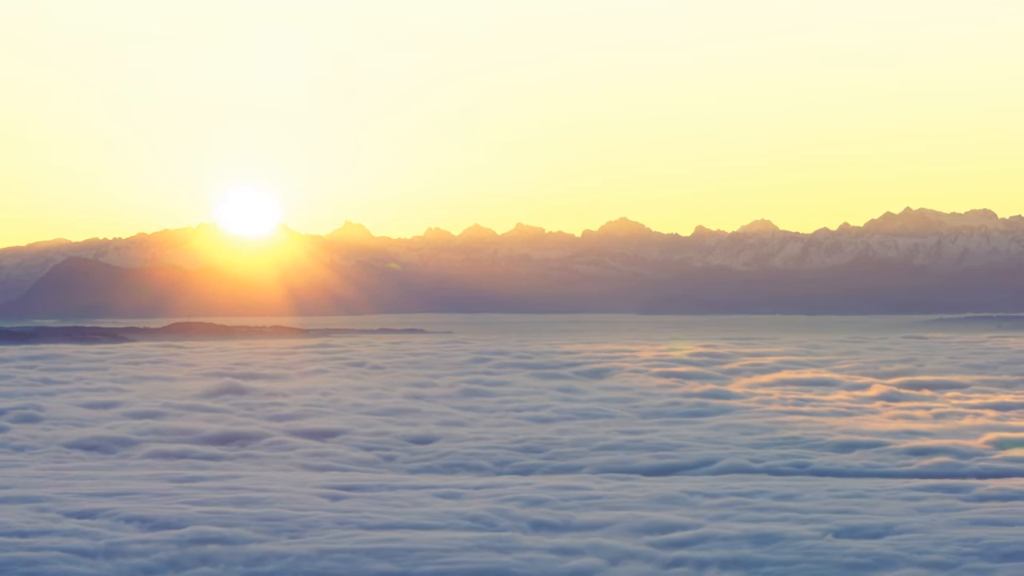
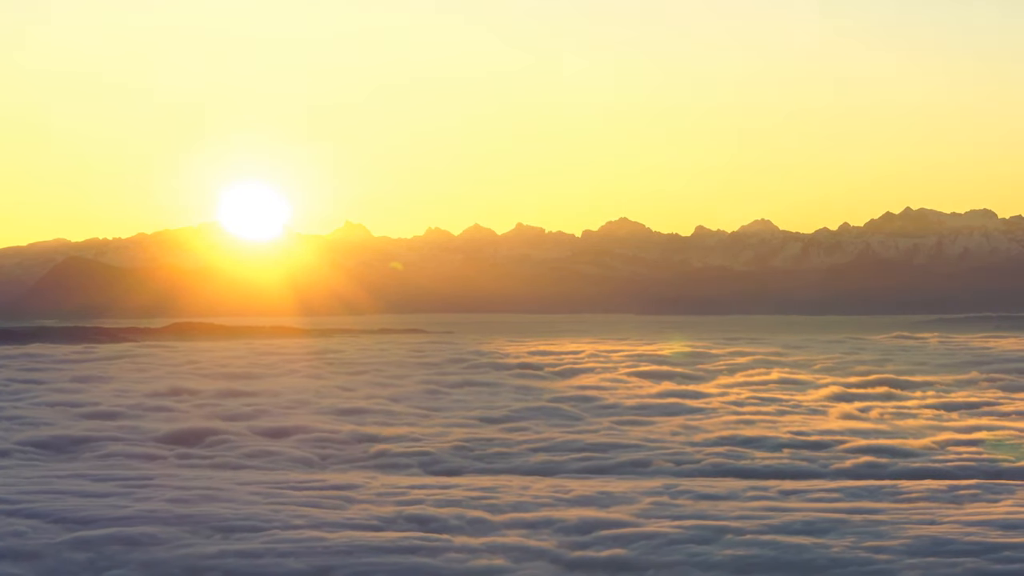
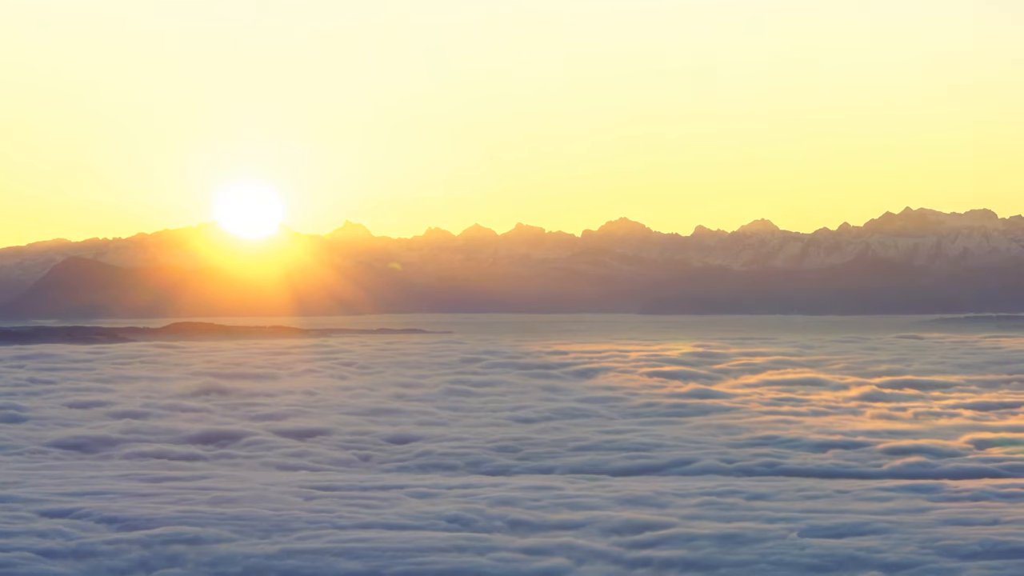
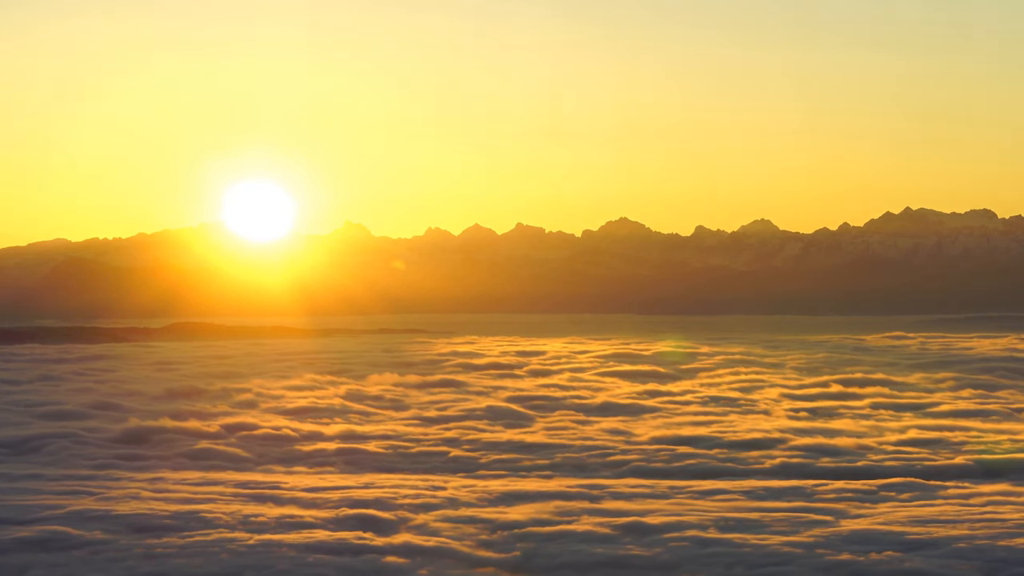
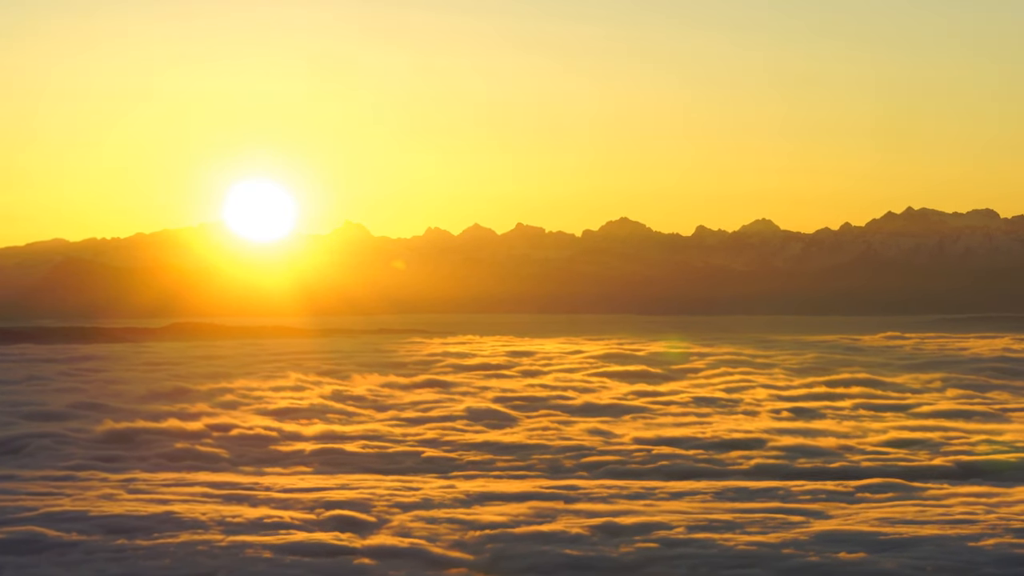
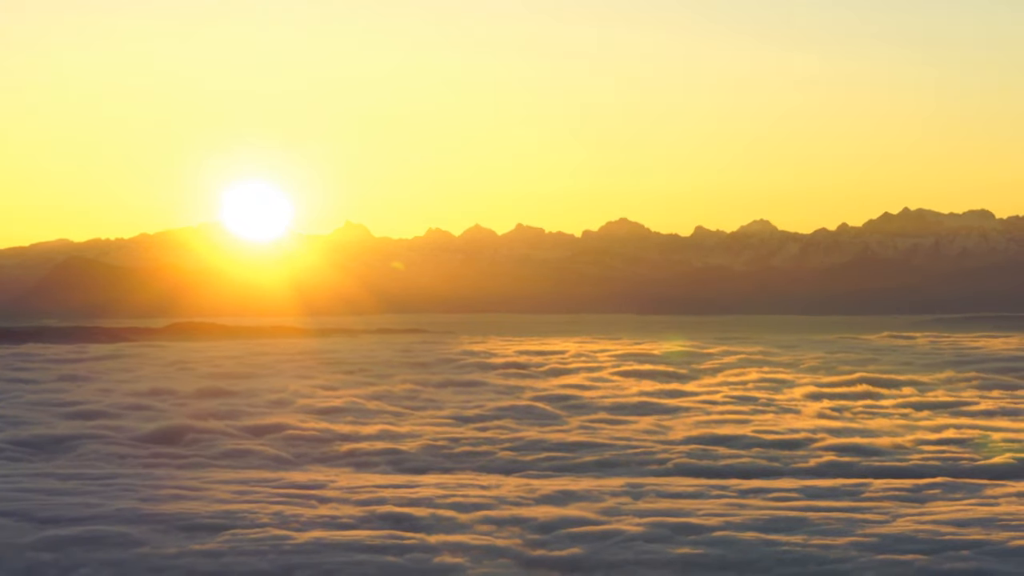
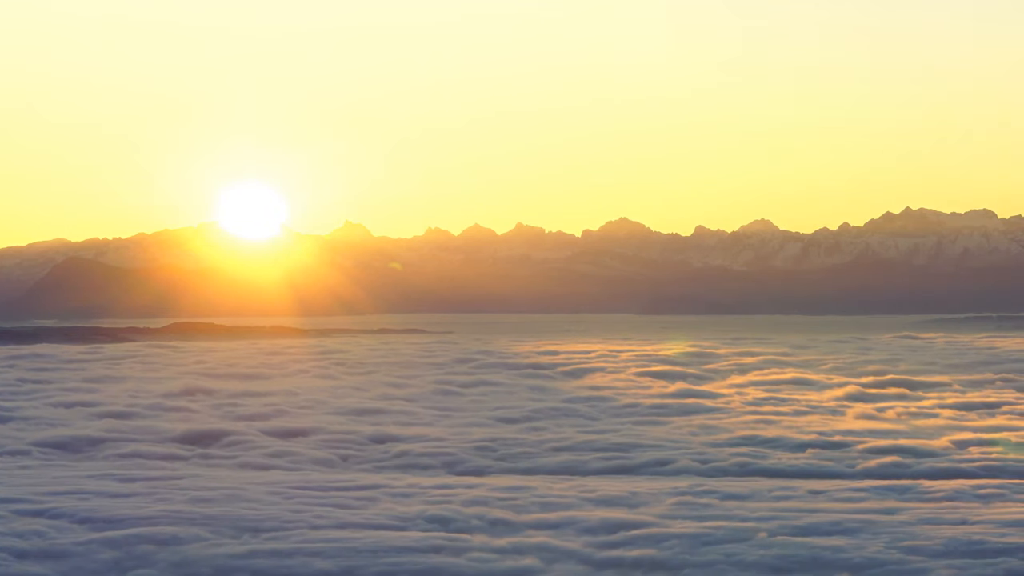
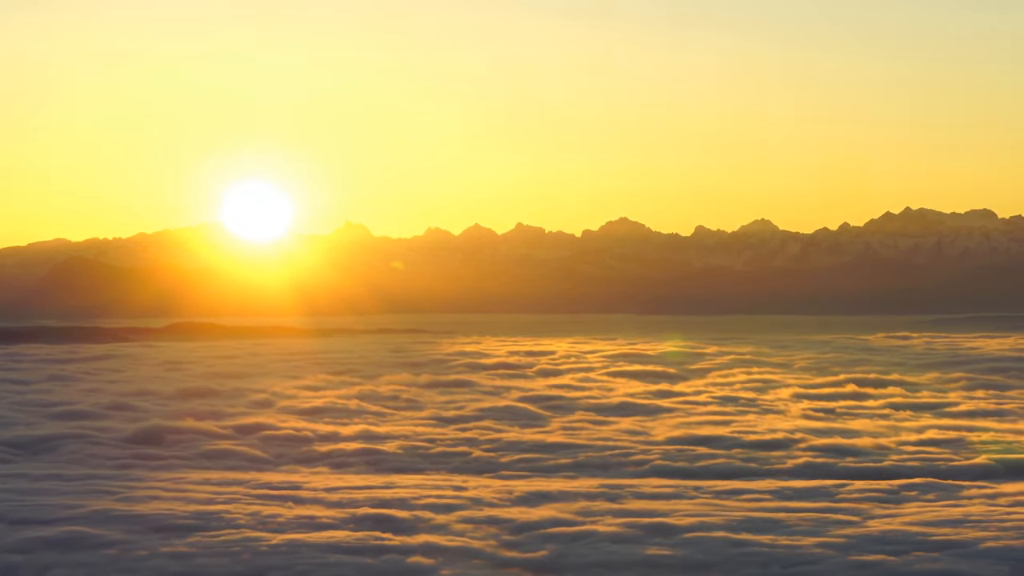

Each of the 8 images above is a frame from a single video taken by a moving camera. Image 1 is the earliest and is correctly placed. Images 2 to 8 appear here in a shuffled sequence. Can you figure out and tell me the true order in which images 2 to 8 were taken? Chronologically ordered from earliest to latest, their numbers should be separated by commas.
3, 7, 2, 6, 8, 4, 5
